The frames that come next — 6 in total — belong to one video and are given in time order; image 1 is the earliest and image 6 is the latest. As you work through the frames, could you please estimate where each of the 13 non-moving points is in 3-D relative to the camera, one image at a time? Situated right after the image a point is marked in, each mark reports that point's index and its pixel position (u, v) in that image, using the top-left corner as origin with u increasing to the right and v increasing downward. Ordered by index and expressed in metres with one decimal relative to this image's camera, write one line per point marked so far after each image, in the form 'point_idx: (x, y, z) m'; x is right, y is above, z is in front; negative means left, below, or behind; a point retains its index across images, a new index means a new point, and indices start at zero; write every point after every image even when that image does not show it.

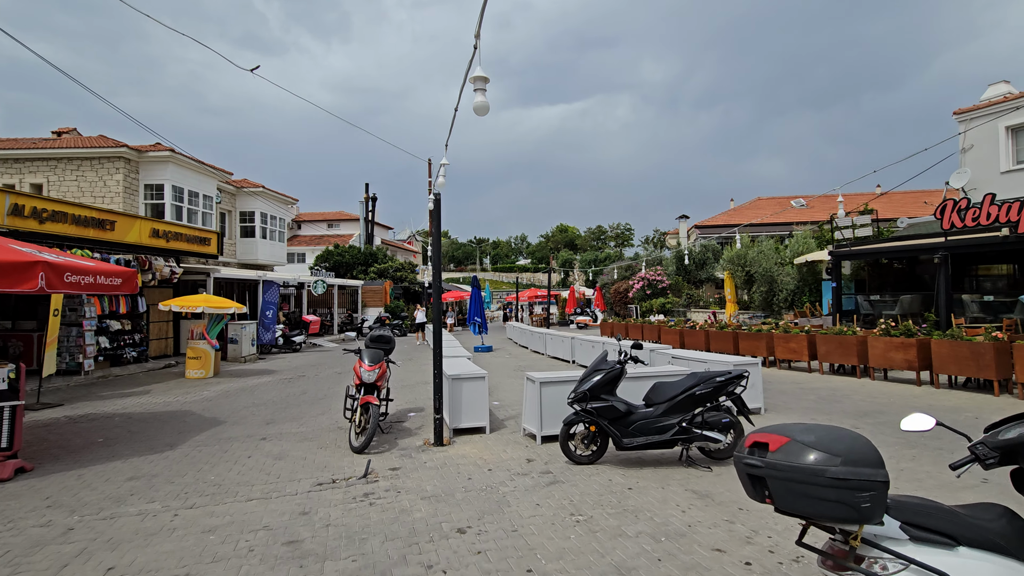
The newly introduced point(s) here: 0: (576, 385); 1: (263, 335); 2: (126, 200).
0: (+0.7, -1.0, +5.4) m
1: (-8.8, -1.7, +18.1) m
2: (-14.9, +3.4, +19.7) m
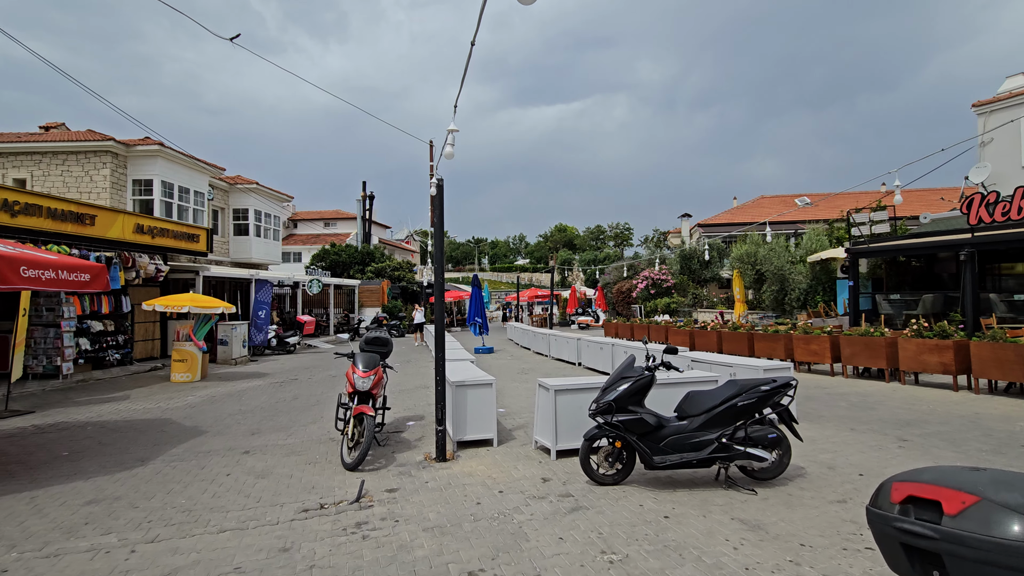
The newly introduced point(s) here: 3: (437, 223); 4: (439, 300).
0: (+0.8, -1.0, +4.7) m
1: (-8.8, -1.6, +17.4) m
2: (-14.8, +3.5, +19.0) m
3: (-0.9, +0.7, +5.9) m
4: (-0.8, -0.2, +5.9) m
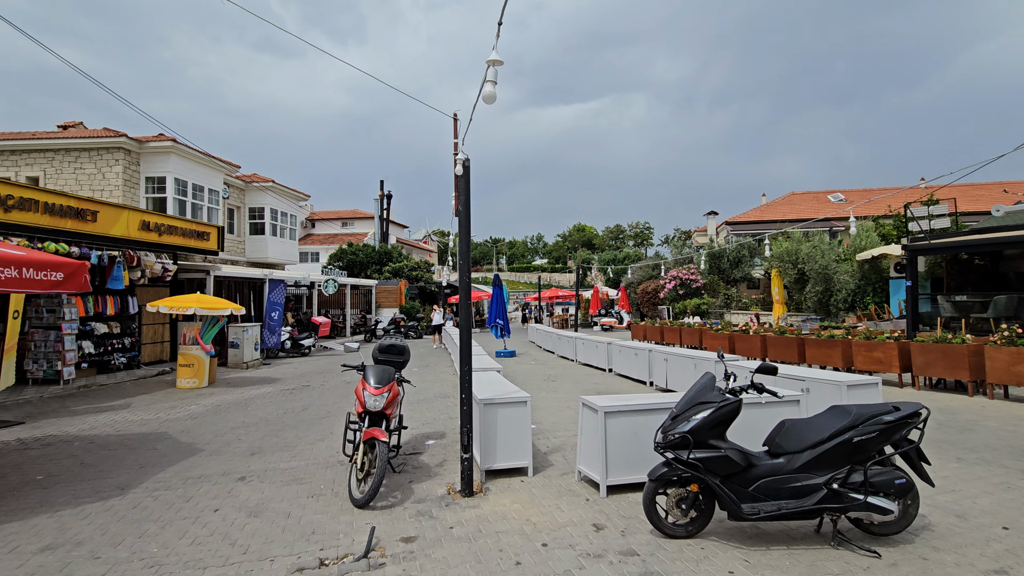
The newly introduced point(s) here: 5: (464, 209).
0: (+1.2, -1.0, +3.7) m
1: (-8.0, -1.6, +16.7) m
2: (-14.0, +3.5, +18.5) m
3: (-0.5, +0.7, +5.0) m
4: (-0.5, -0.2, +5.0) m
5: (-0.5, +0.8, +4.9) m
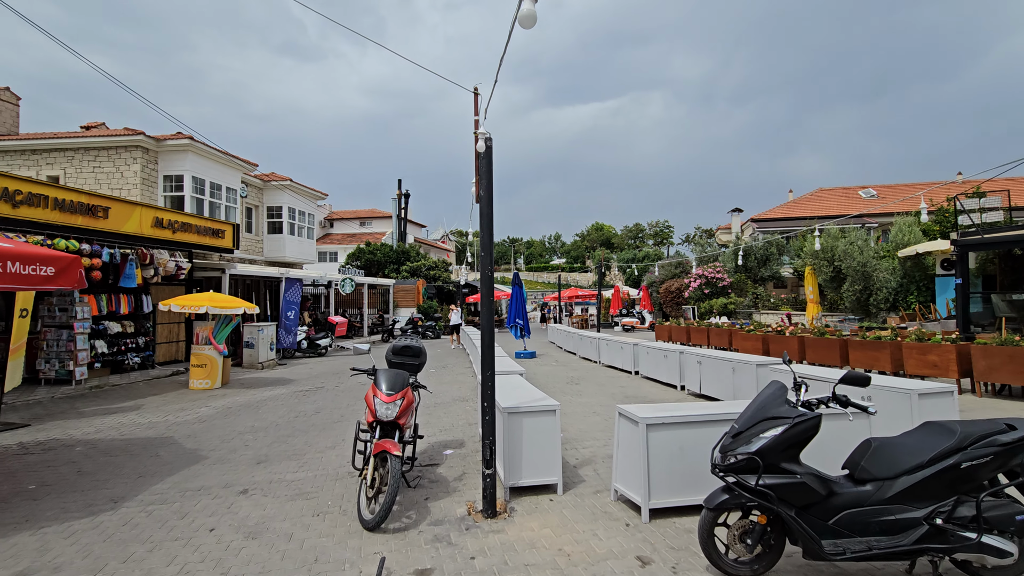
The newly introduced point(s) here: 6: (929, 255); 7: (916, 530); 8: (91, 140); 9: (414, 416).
0: (+1.3, -1.0, +3.1) m
1: (-7.4, -1.6, +16.4) m
2: (-13.3, +3.5, +18.4) m
3: (-0.2, +0.8, +4.4) m
4: (-0.2, -0.1, +4.5) m
5: (-0.2, +0.8, +4.4) m
6: (+12.0, +0.9, +14.7) m
7: (+2.3, -1.4, +2.9) m
8: (-14.9, +5.3, +18.1) m
9: (-0.9, -1.2, +4.7) m
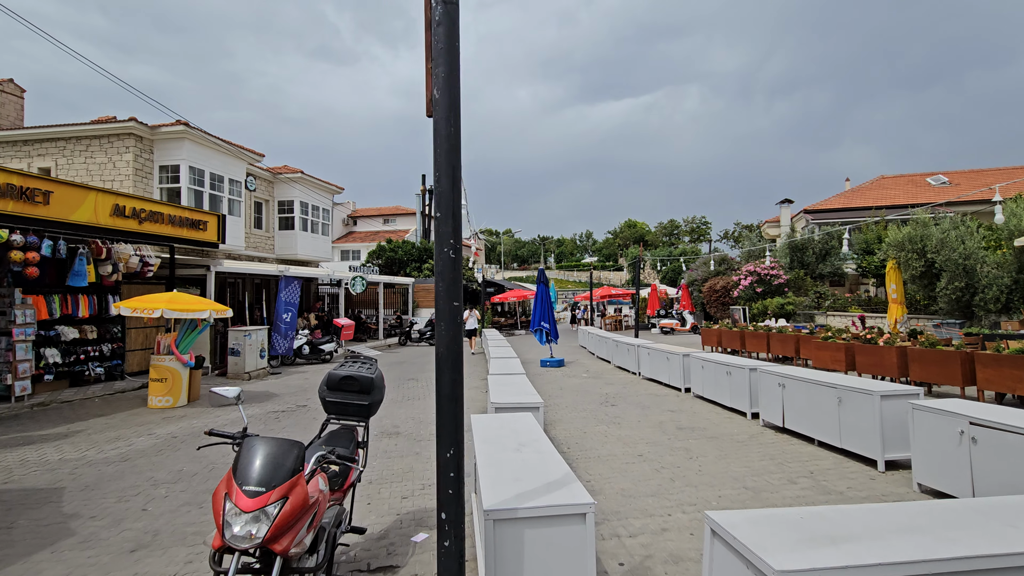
0: (+1.2, -0.9, +0.9) m
1: (-6.7, -1.6, +14.6) m
2: (-12.5, +3.5, +17.0) m
3: (-0.3, +0.8, +2.2) m
4: (-0.3, -0.1, +2.3) m
5: (-0.3, +0.8, +2.2) m
6: (+12.5, +1.0, +11.7) m
7: (+2.1, -1.4, +0.6) m
8: (-14.1, +5.3, +16.7) m
9: (-1.0, -1.2, +2.6) m
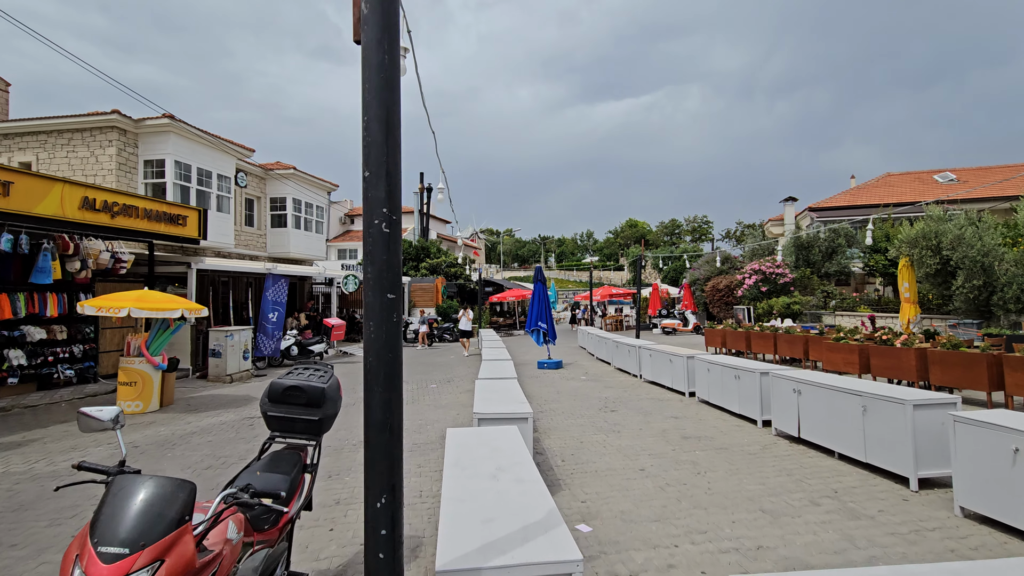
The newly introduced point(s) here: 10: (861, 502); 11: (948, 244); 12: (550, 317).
0: (+1.1, -0.9, +0.3) m
1: (-6.8, -1.5, +14.0) m
2: (-12.6, +3.6, +16.4) m
3: (-0.5, +0.8, +1.6) m
4: (-0.4, -0.1, +1.7) m
5: (-0.4, +0.9, +1.6) m
6: (+12.4, +1.0, +11.1) m
7: (+2.0, -1.3, 0.0) m
8: (-14.3, +5.3, +16.2) m
9: (-1.1, -1.1, +2.0) m
10: (+3.1, -1.9, +4.5) m
11: (+11.3, +1.1, +13.2) m
12: (+1.1, -0.9, +15.1) m
